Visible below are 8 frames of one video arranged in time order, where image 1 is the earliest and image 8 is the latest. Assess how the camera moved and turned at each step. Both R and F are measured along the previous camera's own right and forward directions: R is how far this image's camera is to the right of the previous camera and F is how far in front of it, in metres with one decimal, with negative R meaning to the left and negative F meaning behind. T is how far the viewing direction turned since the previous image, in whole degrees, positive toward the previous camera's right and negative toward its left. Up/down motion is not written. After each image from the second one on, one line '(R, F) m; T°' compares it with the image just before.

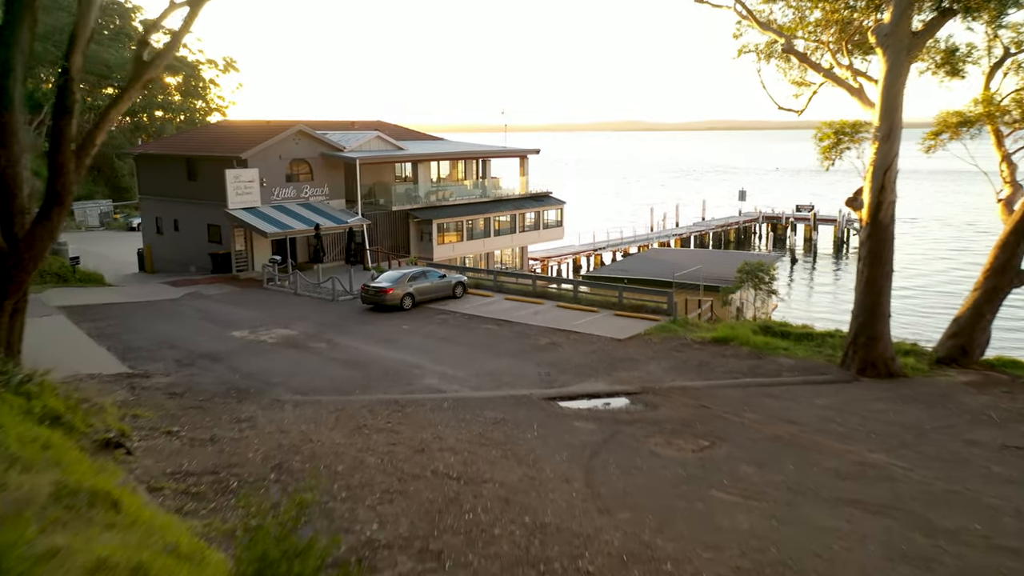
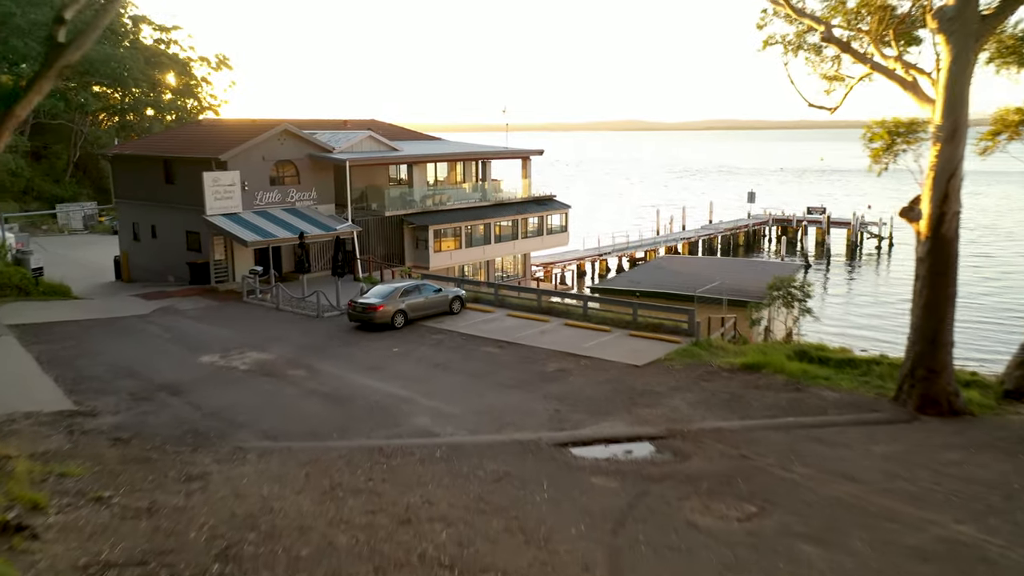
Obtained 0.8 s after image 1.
(-0.1, +2.6) m; 0°
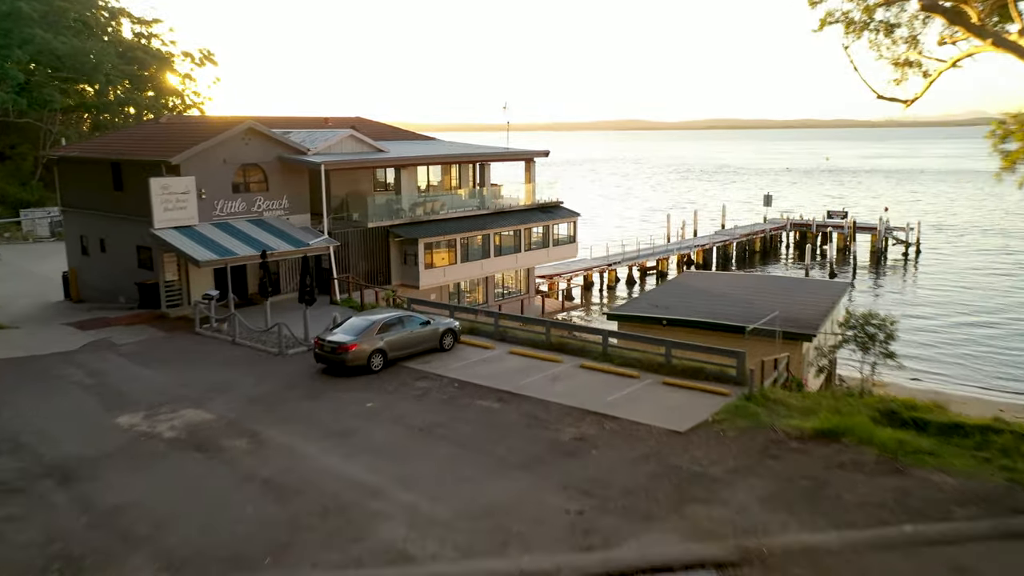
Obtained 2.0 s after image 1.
(-0.1, +4.6) m; 0°
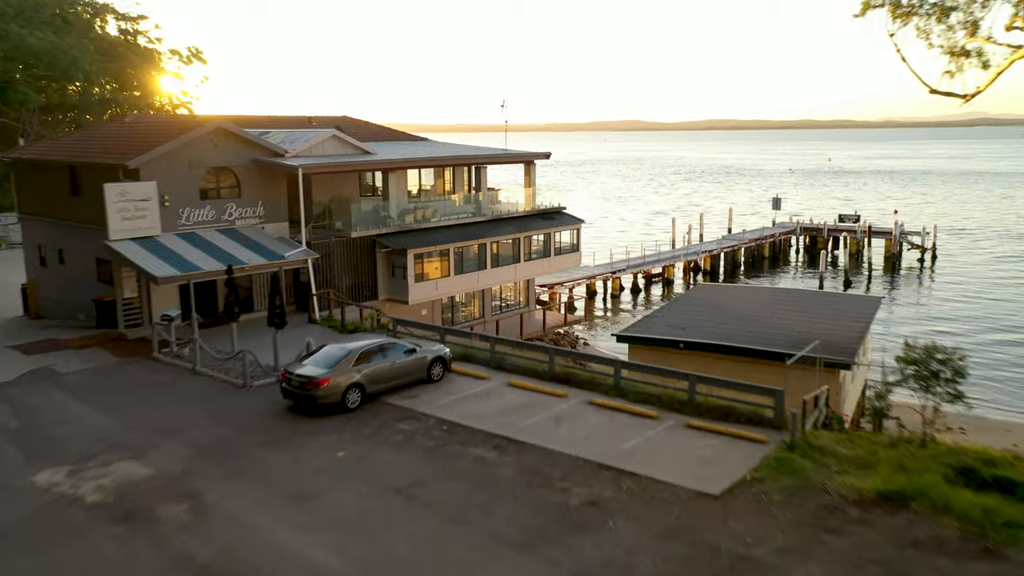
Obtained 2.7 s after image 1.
(0.0, +2.7) m; 0°
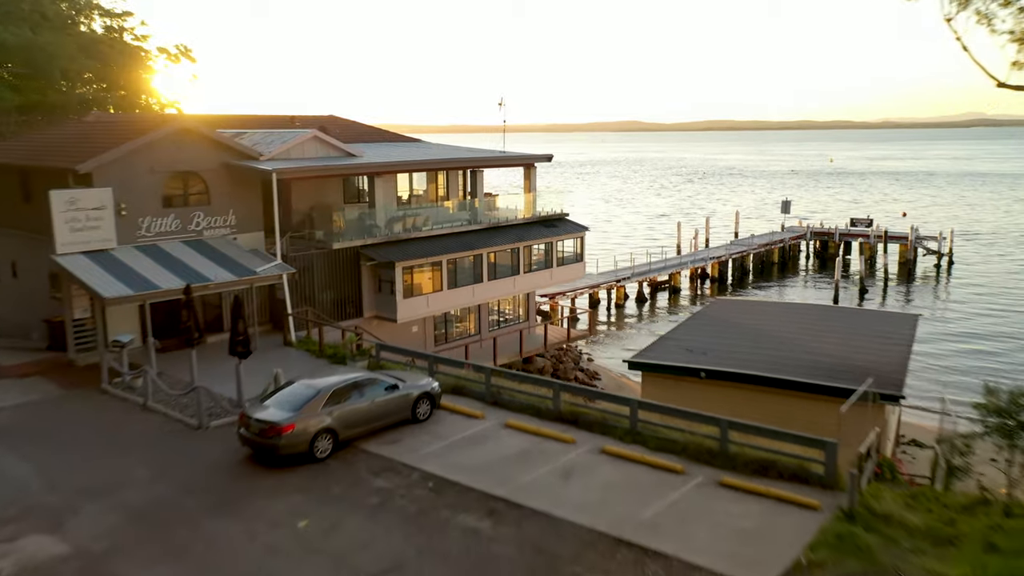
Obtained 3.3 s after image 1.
(0.0, +2.6) m; 0°
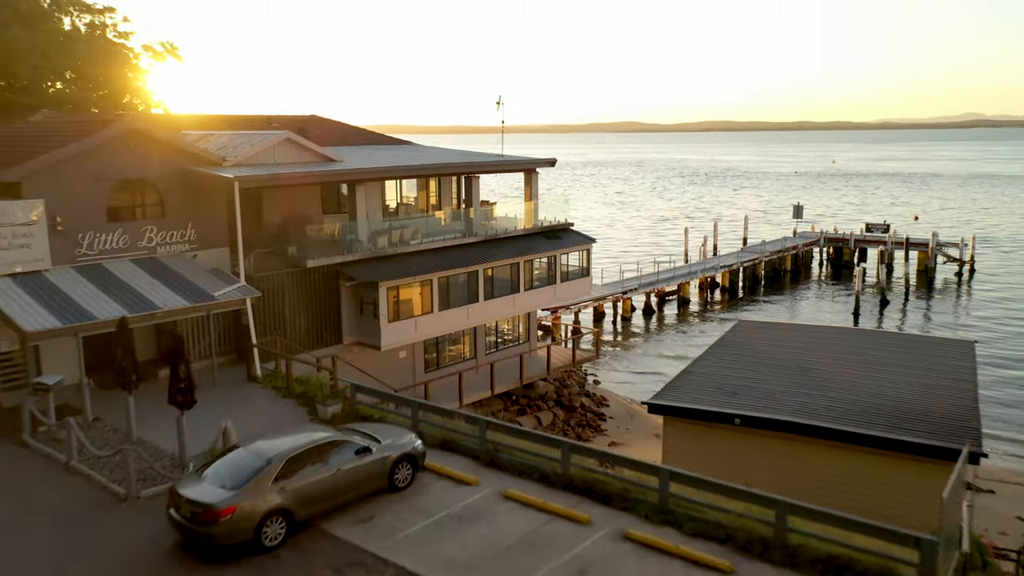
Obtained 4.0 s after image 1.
(0.0, +3.0) m; 0°
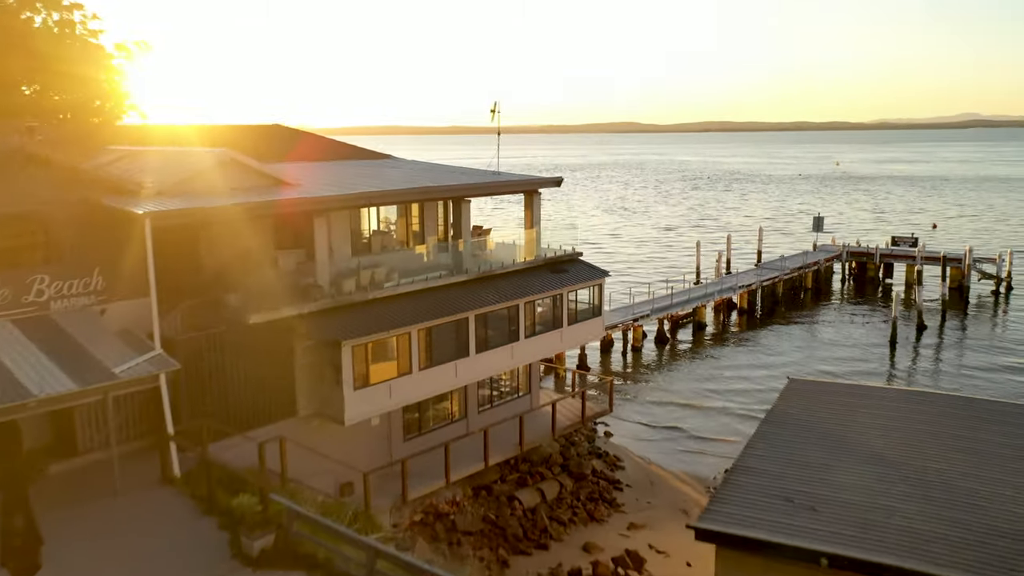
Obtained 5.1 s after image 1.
(0.0, +4.7) m; 0°
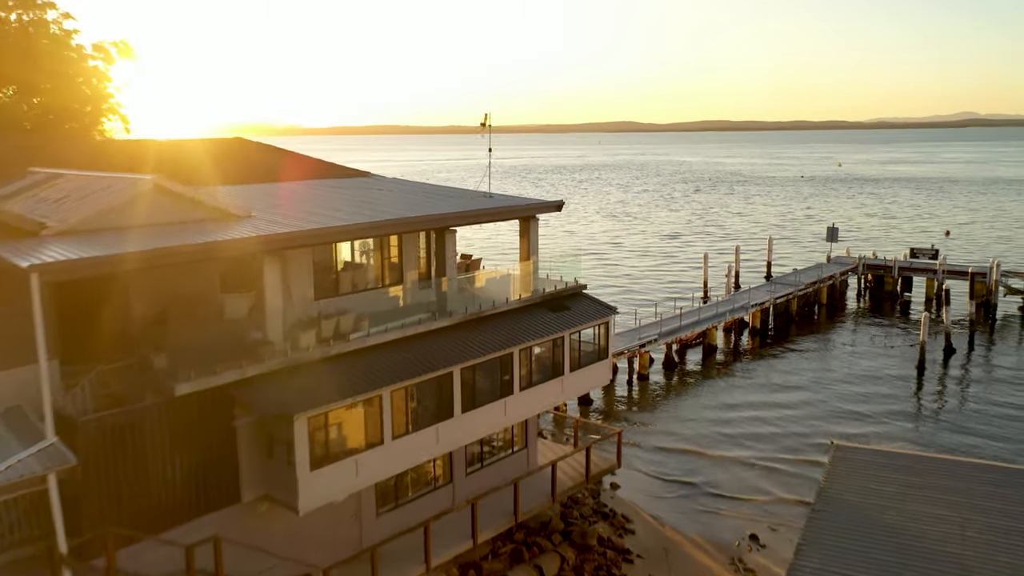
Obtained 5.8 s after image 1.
(+0.1, +3.3) m; 0°
